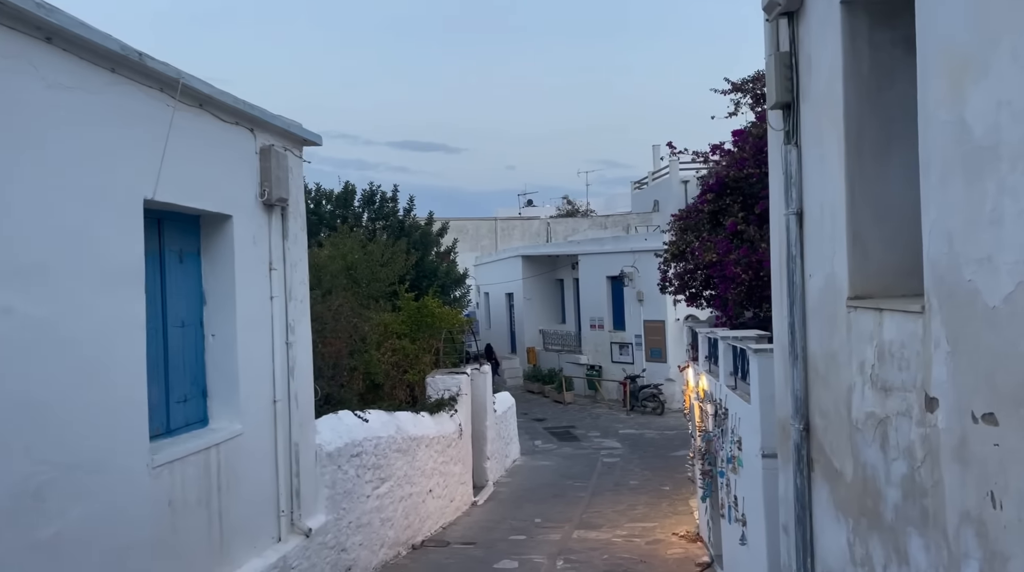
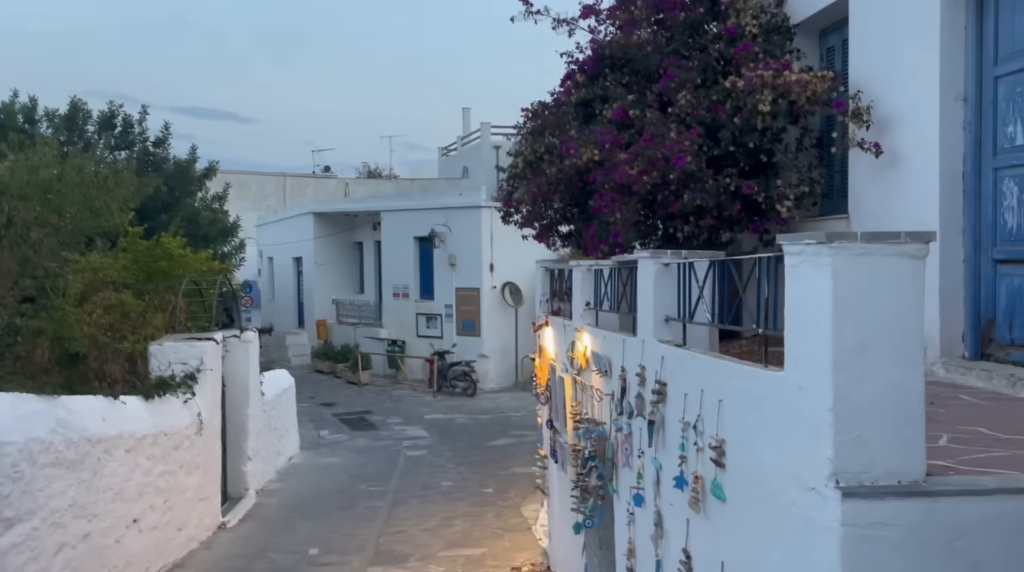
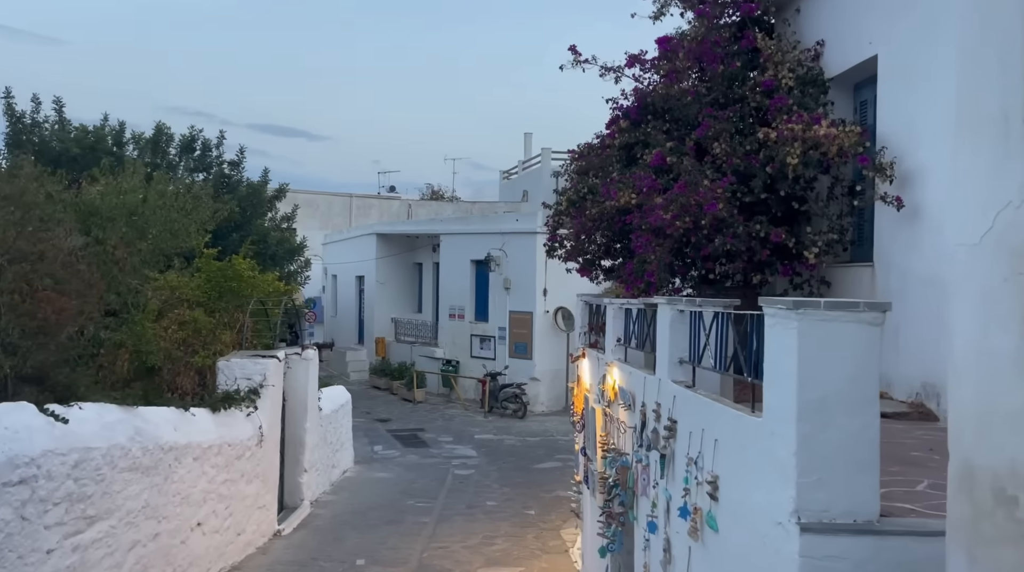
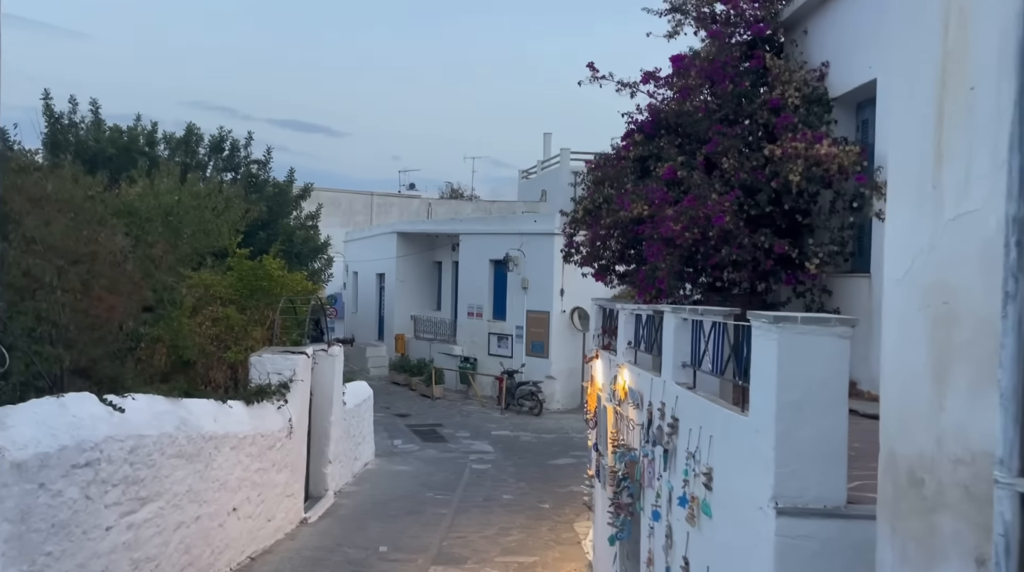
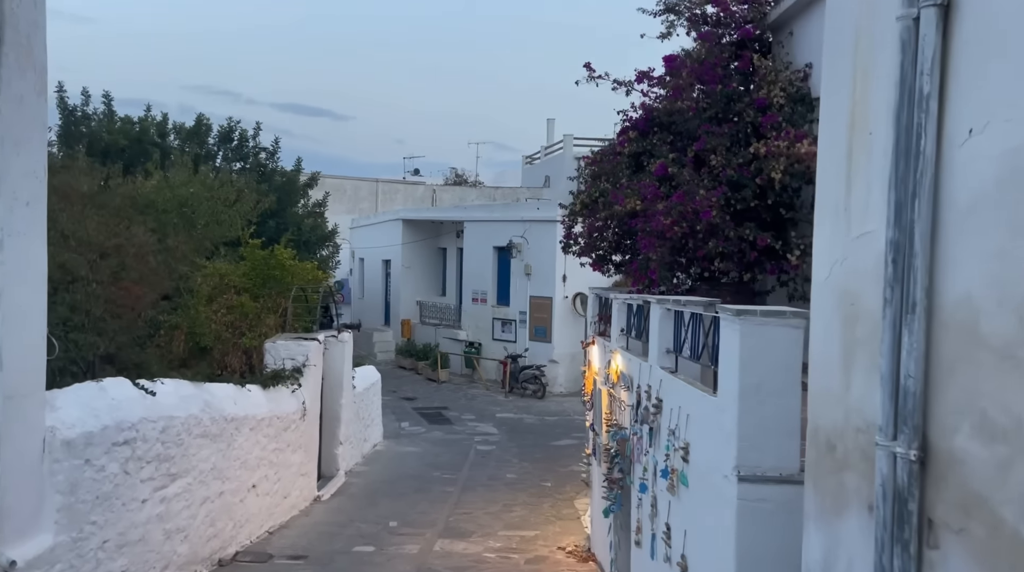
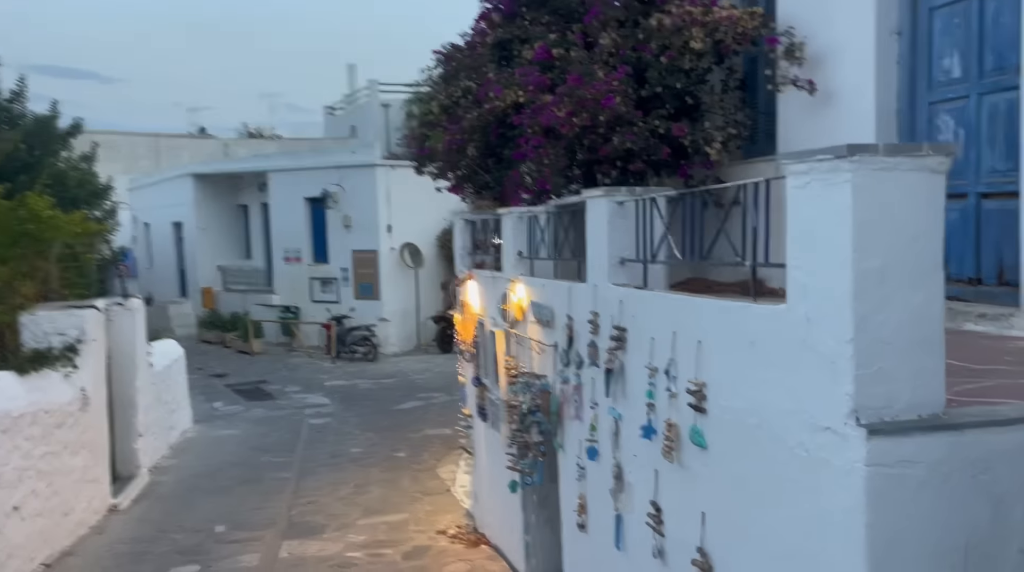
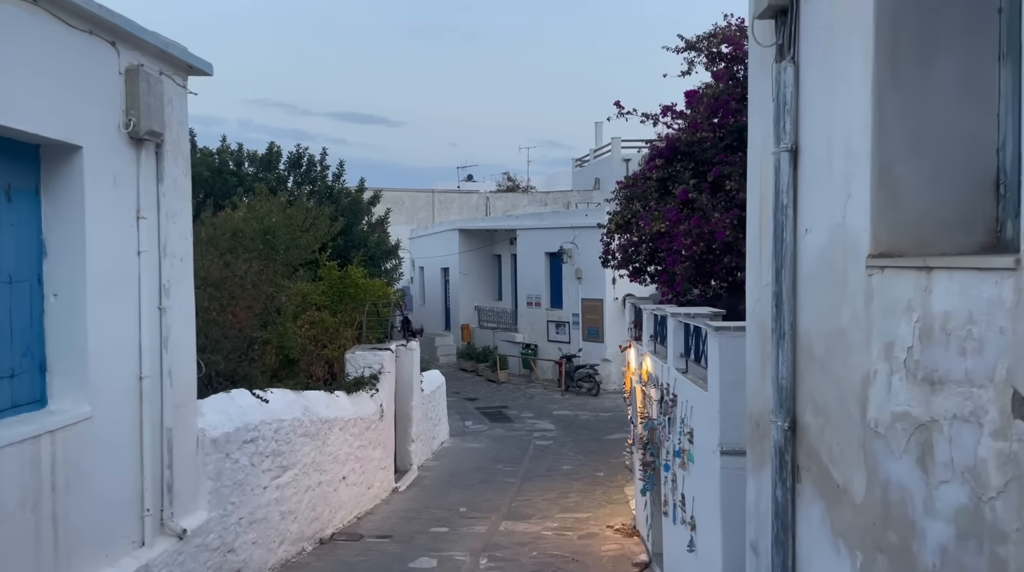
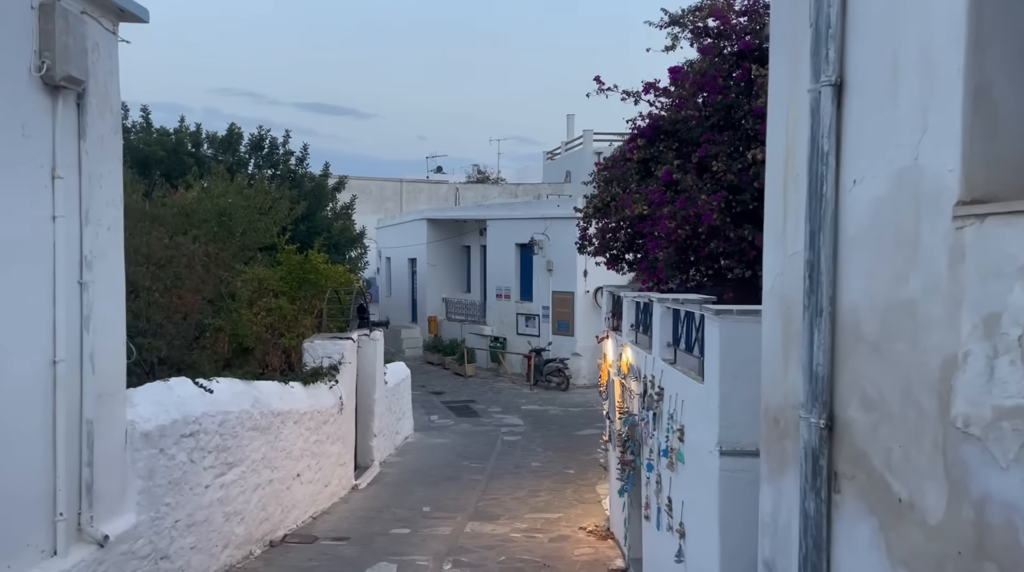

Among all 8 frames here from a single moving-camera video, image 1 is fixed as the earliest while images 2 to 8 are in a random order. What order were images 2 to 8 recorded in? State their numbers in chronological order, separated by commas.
7, 8, 5, 4, 3, 2, 6
